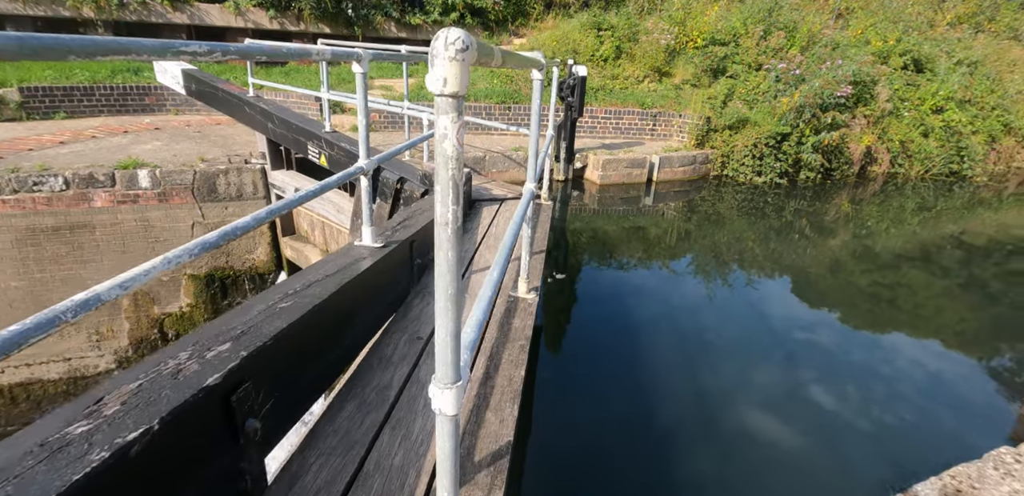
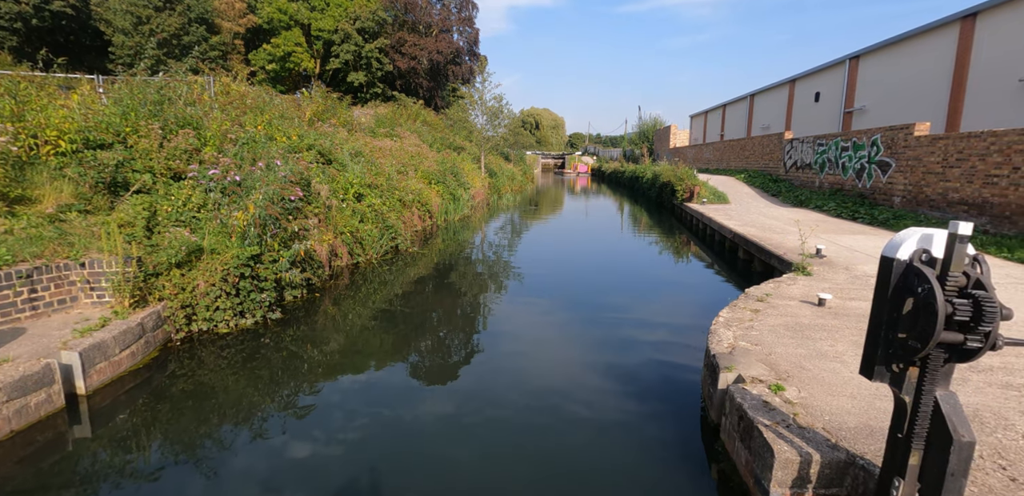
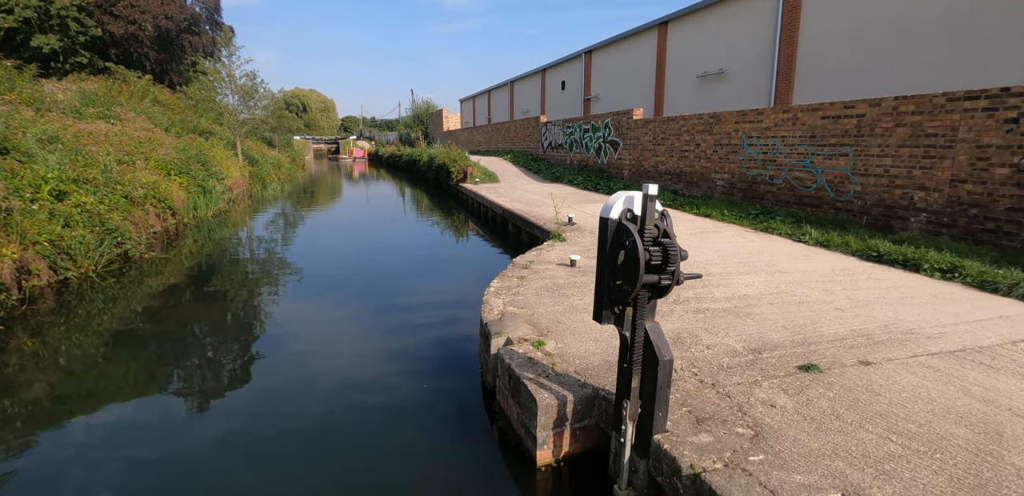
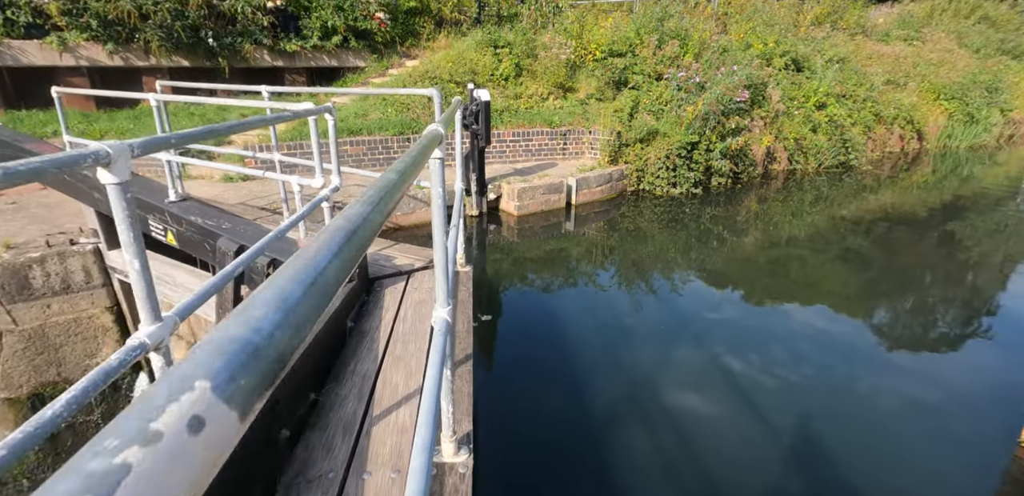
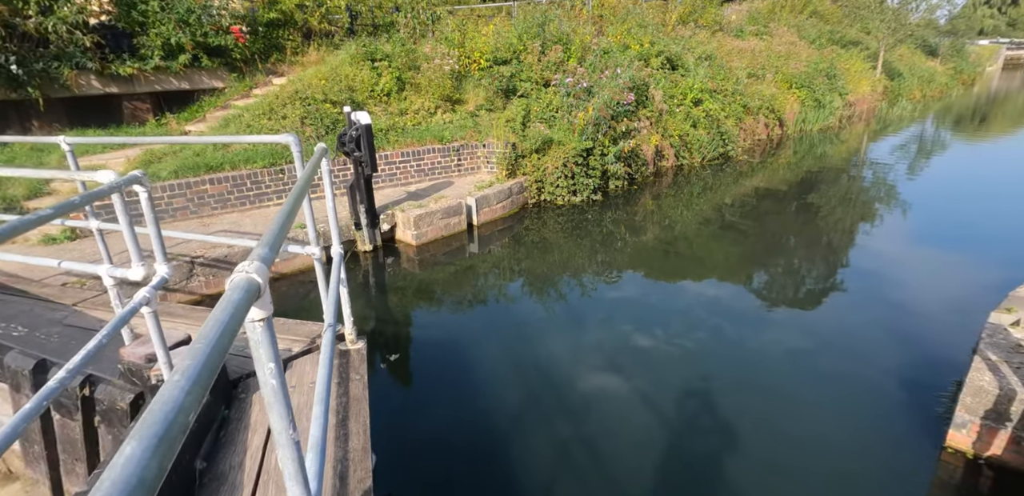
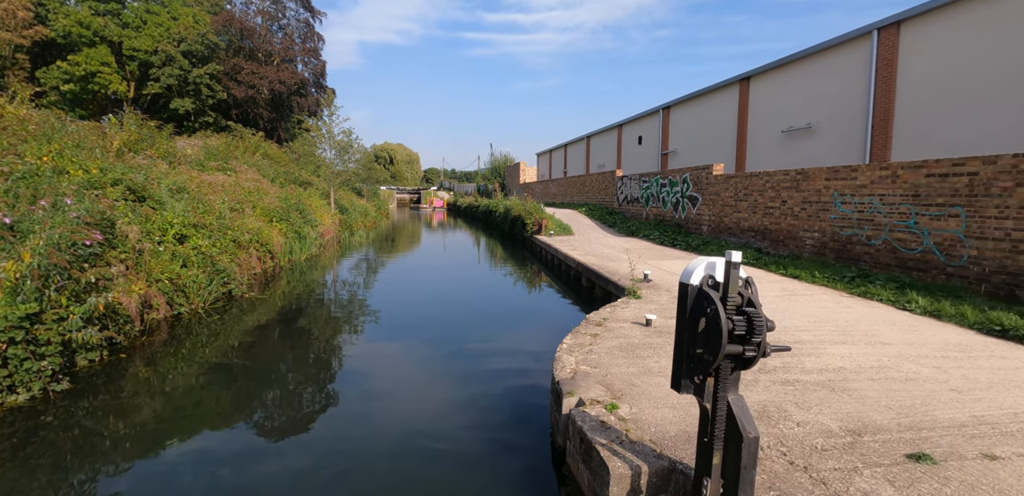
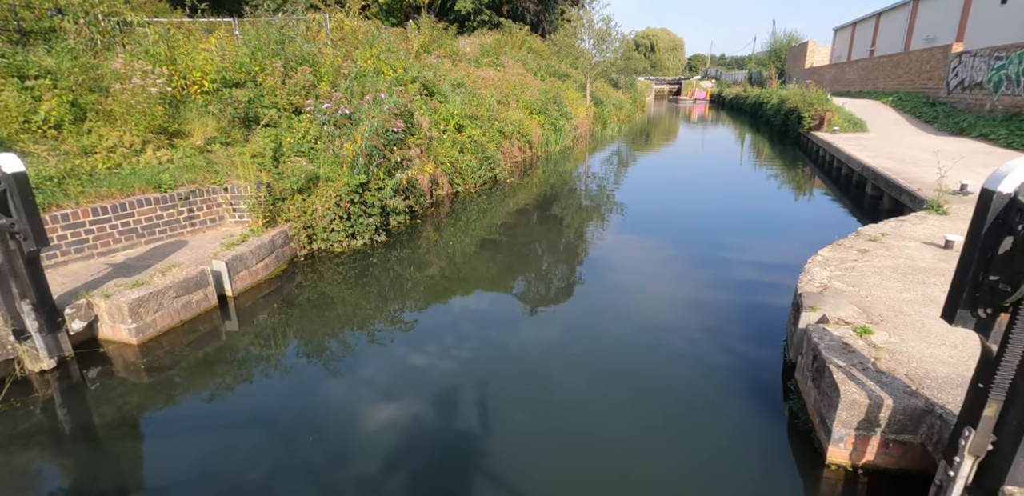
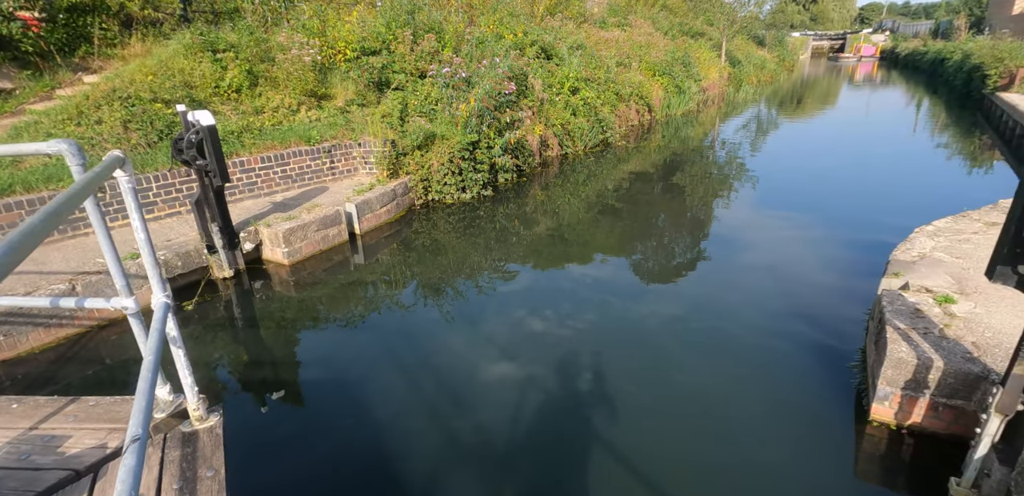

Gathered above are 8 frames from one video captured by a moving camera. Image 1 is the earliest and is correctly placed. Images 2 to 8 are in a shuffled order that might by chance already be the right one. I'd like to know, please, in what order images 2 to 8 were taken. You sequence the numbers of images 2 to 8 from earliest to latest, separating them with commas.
4, 5, 8, 7, 2, 6, 3
